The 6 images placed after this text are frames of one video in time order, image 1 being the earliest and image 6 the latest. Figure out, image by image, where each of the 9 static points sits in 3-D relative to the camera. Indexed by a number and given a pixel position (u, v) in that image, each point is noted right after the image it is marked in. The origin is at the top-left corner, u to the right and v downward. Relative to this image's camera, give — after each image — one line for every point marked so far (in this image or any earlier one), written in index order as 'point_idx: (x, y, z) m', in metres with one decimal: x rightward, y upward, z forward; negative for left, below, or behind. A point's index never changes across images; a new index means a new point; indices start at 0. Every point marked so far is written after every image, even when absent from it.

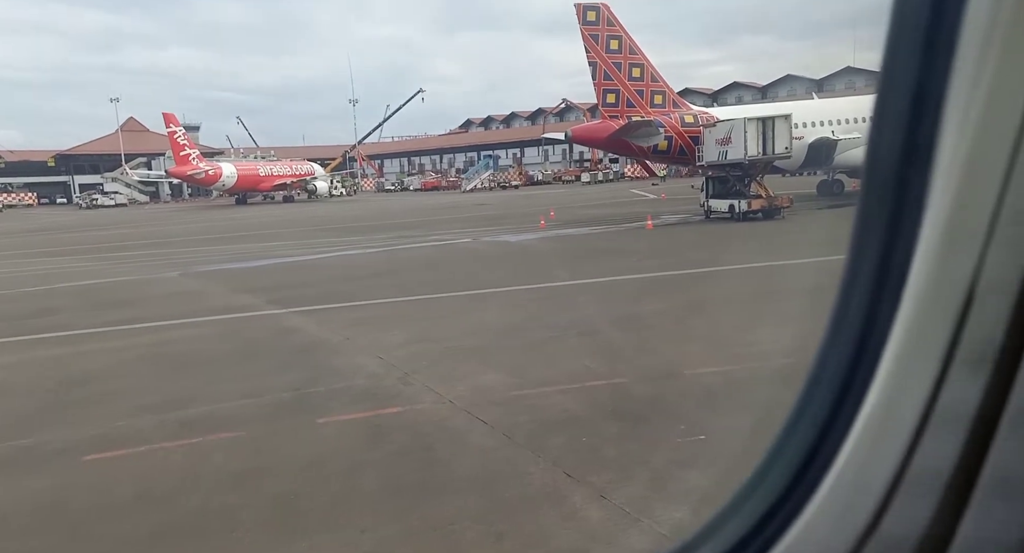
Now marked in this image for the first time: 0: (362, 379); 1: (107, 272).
0: (-1.2, -0.9, +7.1) m
1: (-7.8, +0.1, +16.5) m
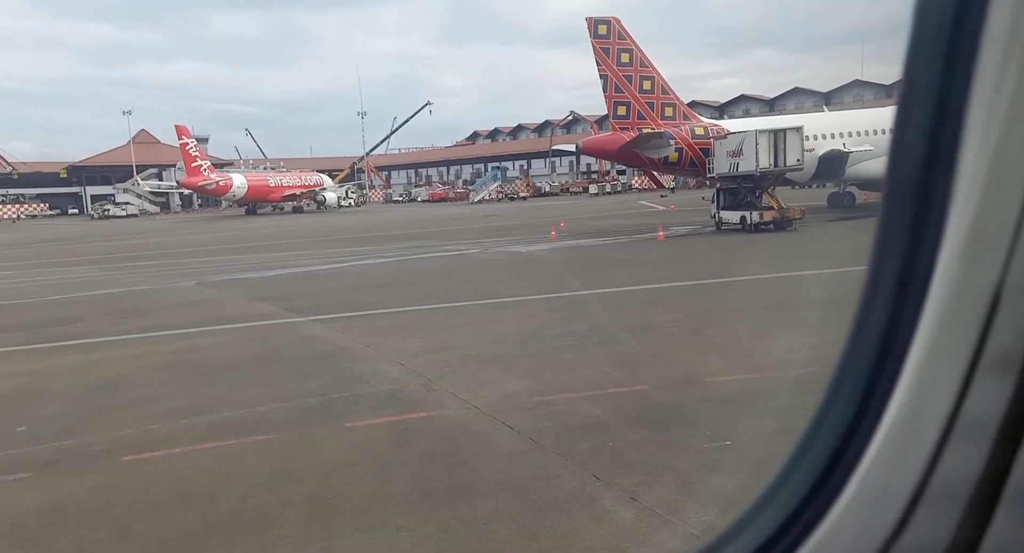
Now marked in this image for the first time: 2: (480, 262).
0: (-1.1, -0.9, +7.2) m
1: (-7.6, -0.1, +16.7) m
2: (-0.7, +0.3, +17.8) m
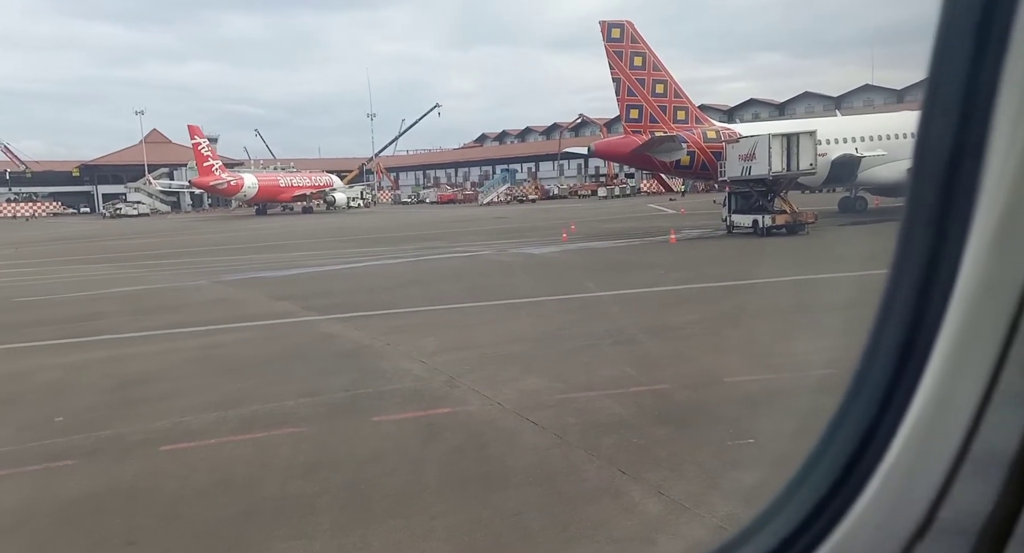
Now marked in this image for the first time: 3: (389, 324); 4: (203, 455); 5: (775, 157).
0: (-0.9, -0.9, +7.3) m
1: (-7.3, -0.1, +16.9) m
2: (-0.4, +0.3, +17.9) m
3: (-1.5, -0.6, +10.3) m
4: (-1.9, -1.1, +5.3) m
5: (+6.2, +2.8, +20.0) m
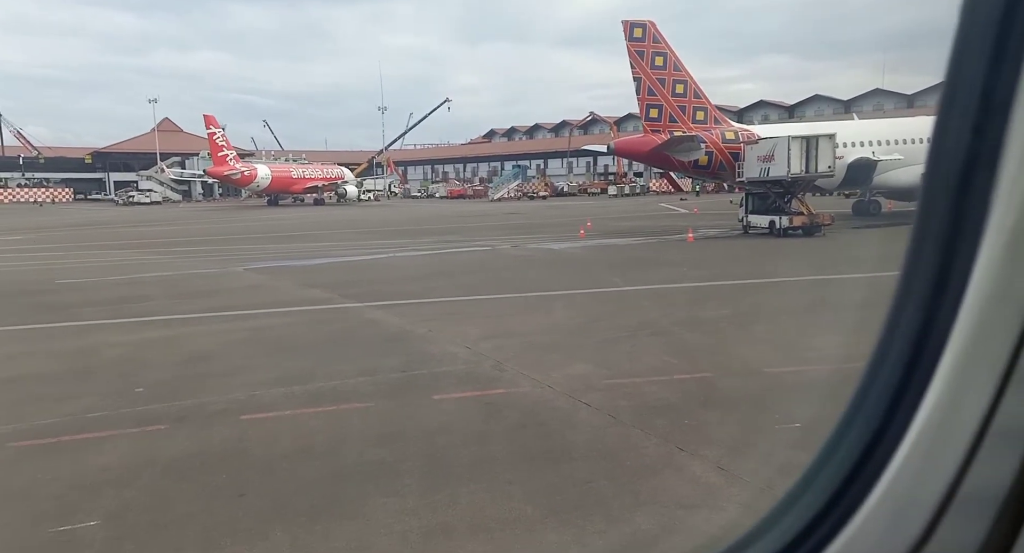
0: (-0.5, -0.8, +7.7) m
1: (-6.9, +0.2, +17.3) m
2: (+0.1, +0.4, +18.3) m
3: (-1.1, -0.4, +10.7) m
4: (-1.5, -1.0, +5.7) m
5: (+6.7, +2.8, +20.3) m
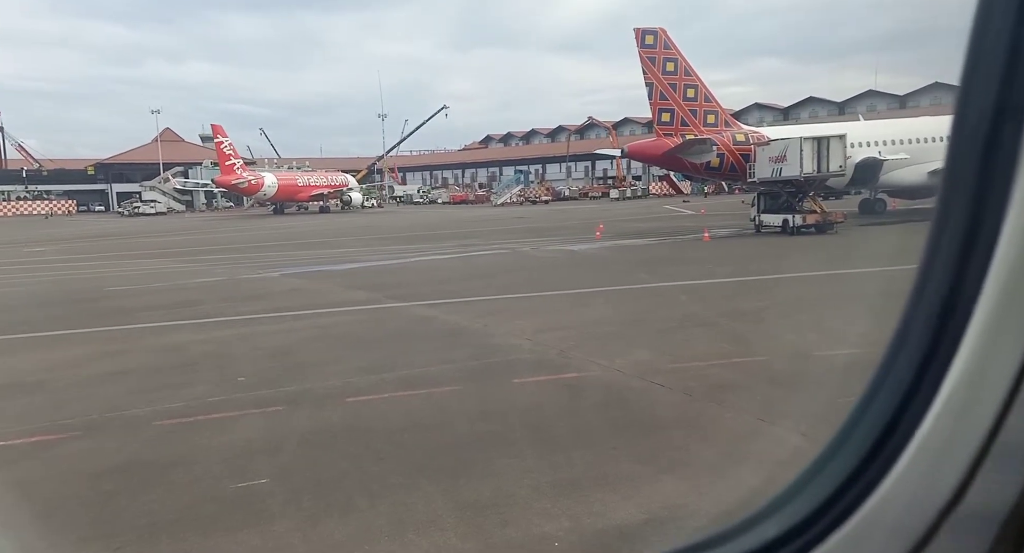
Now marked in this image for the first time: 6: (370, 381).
0: (+0.1, -0.8, +8.3) m
1: (-6.3, +0.1, +17.8) m
2: (+0.6, +0.4, +18.9) m
3: (-0.5, -0.4, +11.3) m
4: (-0.9, -1.0, +6.3) m
5: (+7.2, +2.9, +20.9) m
6: (-1.2, -0.9, +7.2) m
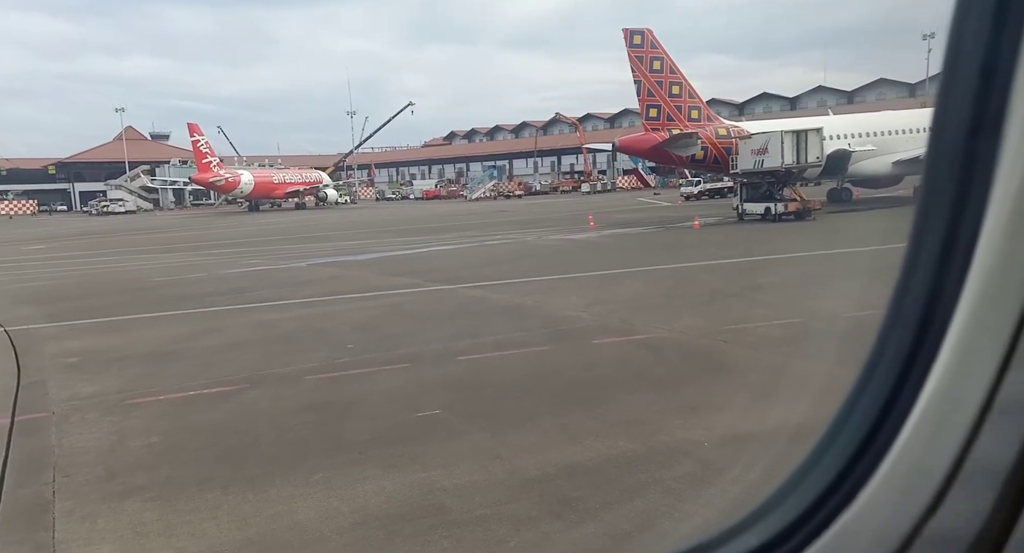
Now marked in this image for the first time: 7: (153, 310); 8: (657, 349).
0: (+0.8, -0.5, +9.5) m
1: (-6.1, +0.3, +18.7) m
2: (+0.8, +0.7, +20.1) m
3: (+0.1, -0.2, +12.4) m
4: (-0.1, -0.7, +7.5) m
5: (+7.2, +3.3, +22.4) m
6: (-0.4, -0.7, +8.3) m
7: (-5.2, -0.5, +12.1) m
8: (+1.3, -0.7, +7.8) m
